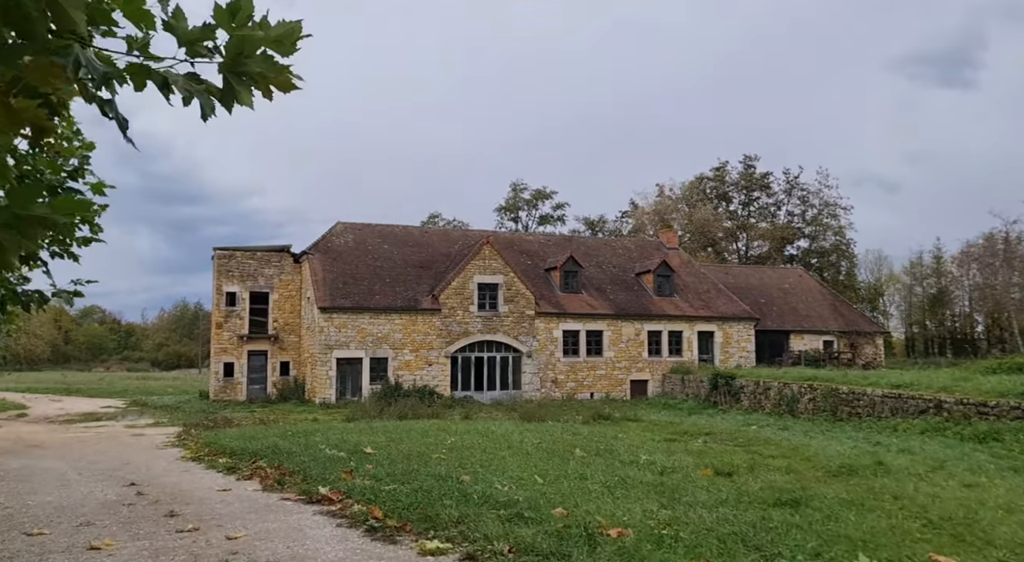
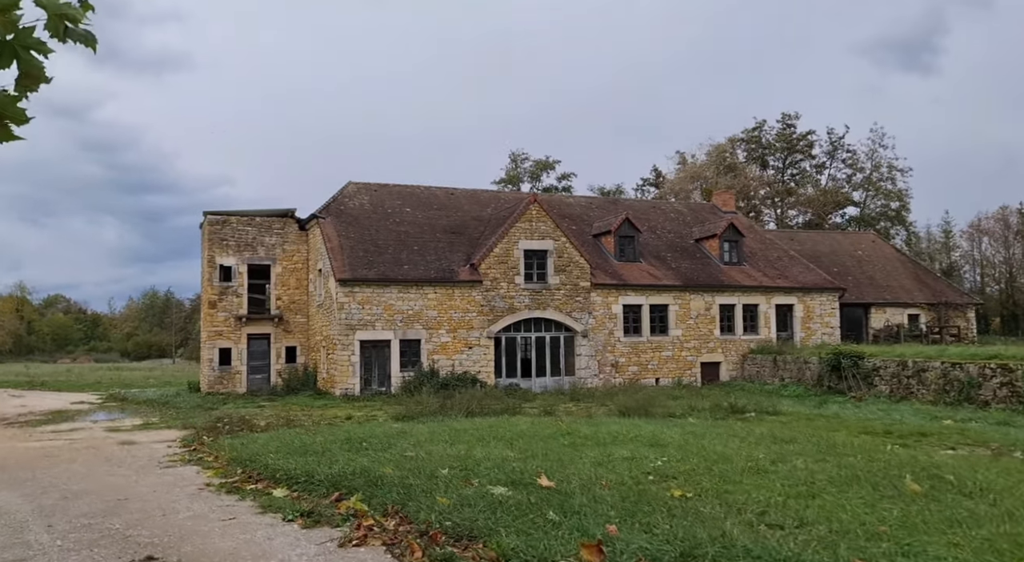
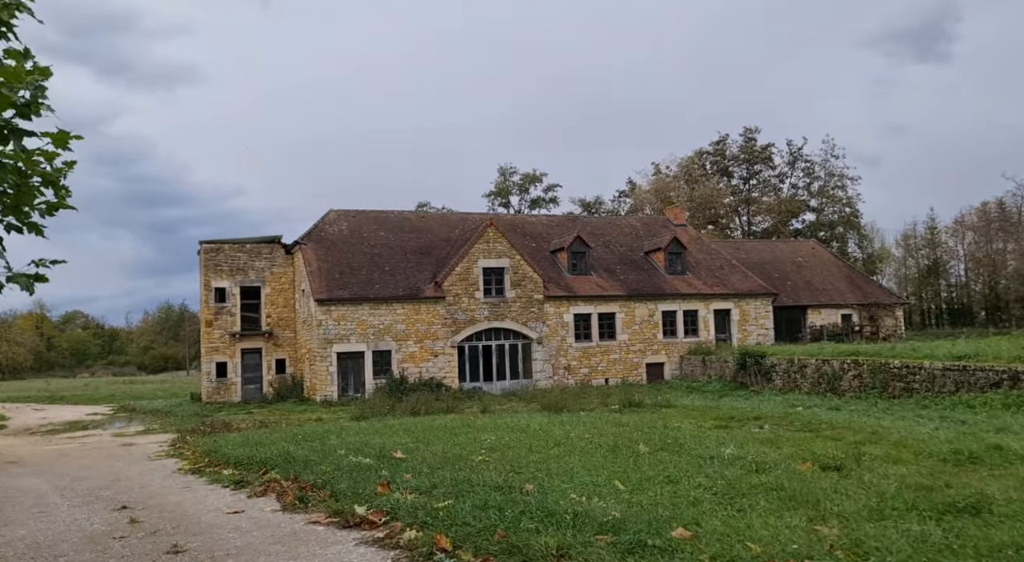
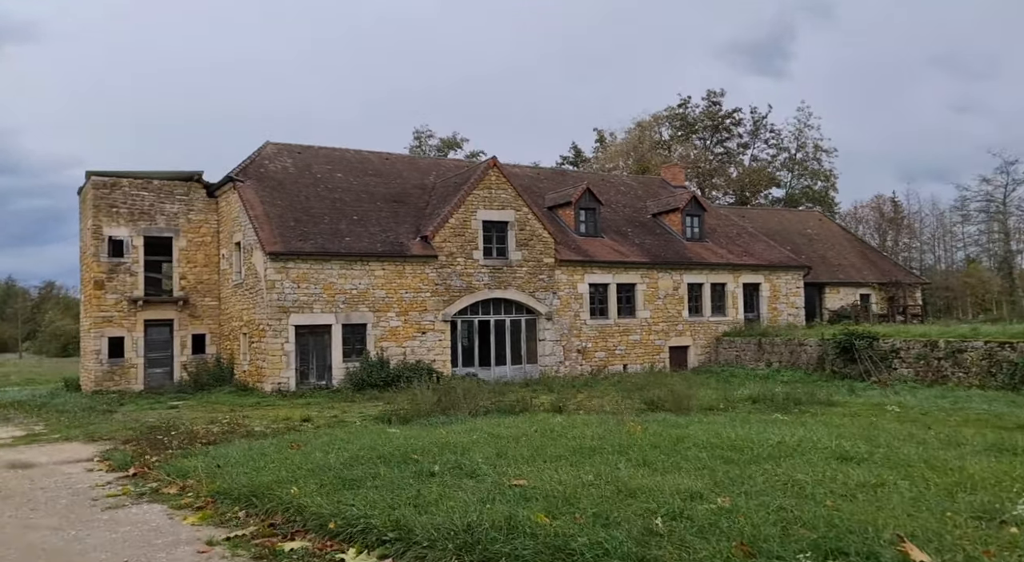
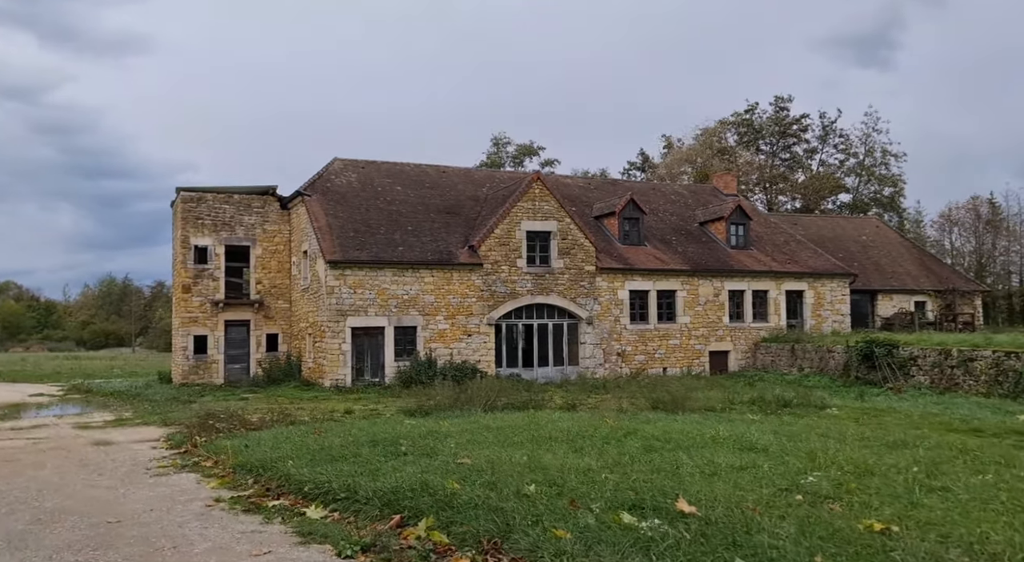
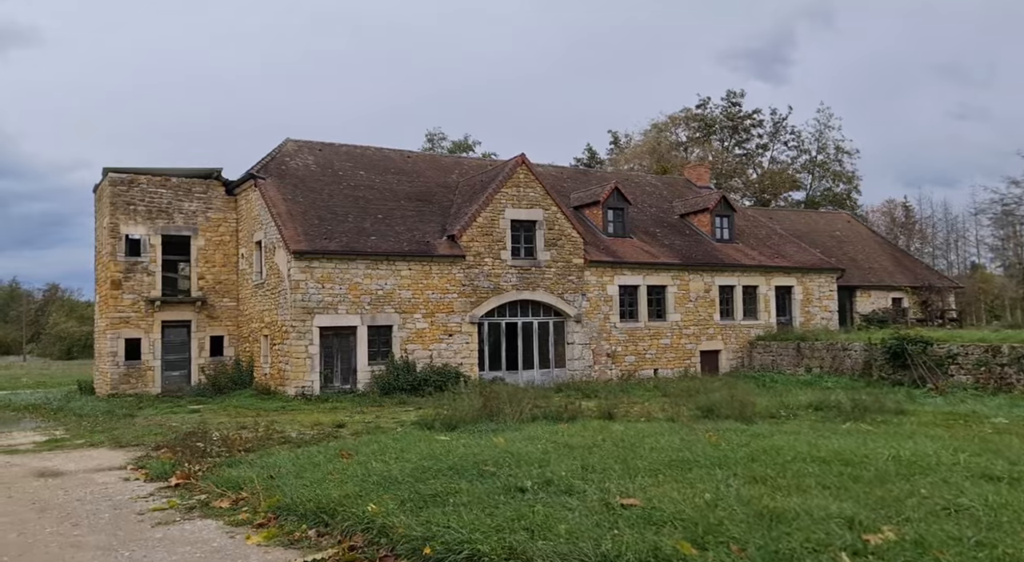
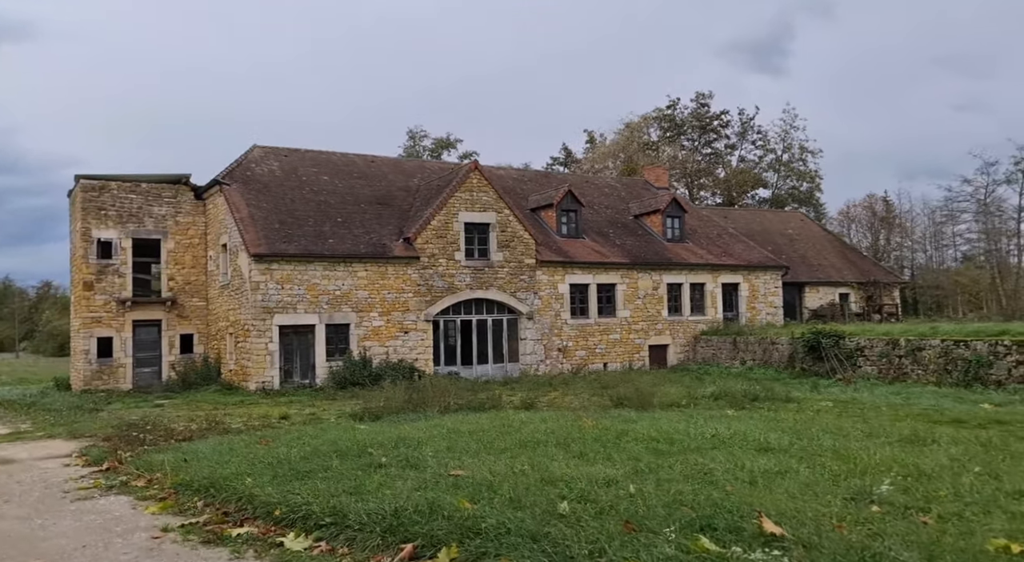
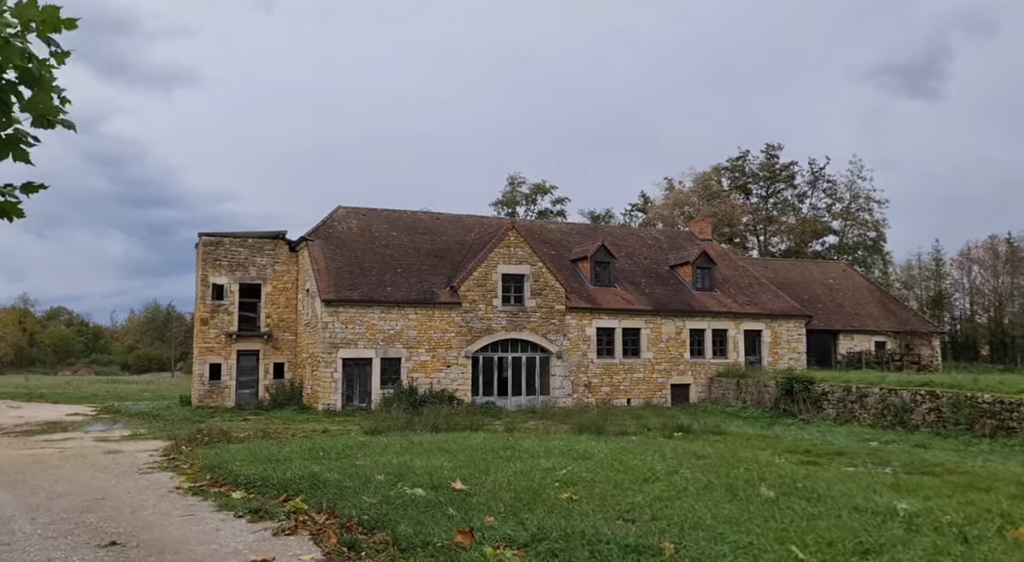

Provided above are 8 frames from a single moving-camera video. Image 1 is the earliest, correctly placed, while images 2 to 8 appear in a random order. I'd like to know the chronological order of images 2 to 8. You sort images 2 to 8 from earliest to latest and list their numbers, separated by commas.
3, 8, 2, 5, 7, 4, 6
